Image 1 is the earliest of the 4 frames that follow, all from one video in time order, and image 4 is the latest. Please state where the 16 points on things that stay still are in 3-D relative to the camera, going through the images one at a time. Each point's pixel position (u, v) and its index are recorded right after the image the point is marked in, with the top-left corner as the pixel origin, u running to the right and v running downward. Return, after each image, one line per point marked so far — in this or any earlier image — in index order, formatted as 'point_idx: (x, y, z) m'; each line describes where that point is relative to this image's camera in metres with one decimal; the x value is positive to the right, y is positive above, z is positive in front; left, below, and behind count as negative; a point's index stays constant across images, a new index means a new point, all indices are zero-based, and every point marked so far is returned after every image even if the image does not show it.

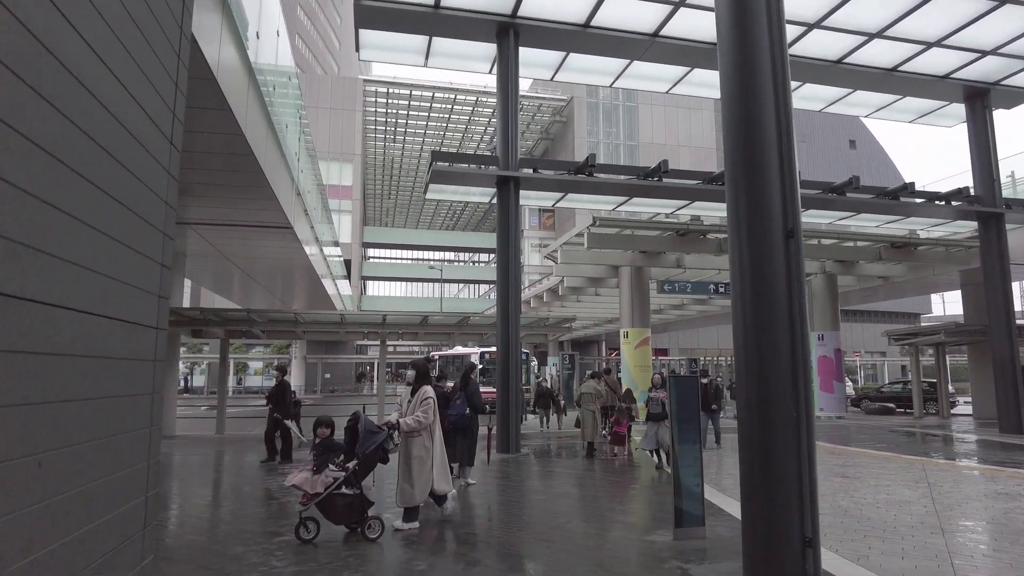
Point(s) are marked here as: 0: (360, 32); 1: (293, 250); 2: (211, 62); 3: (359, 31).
0: (-3.1, +5.2, +13.1) m
1: (-5.7, +1.0, +17.0) m
2: (-3.4, +2.6, +7.4) m
3: (-3.1, +5.2, +13.0) m
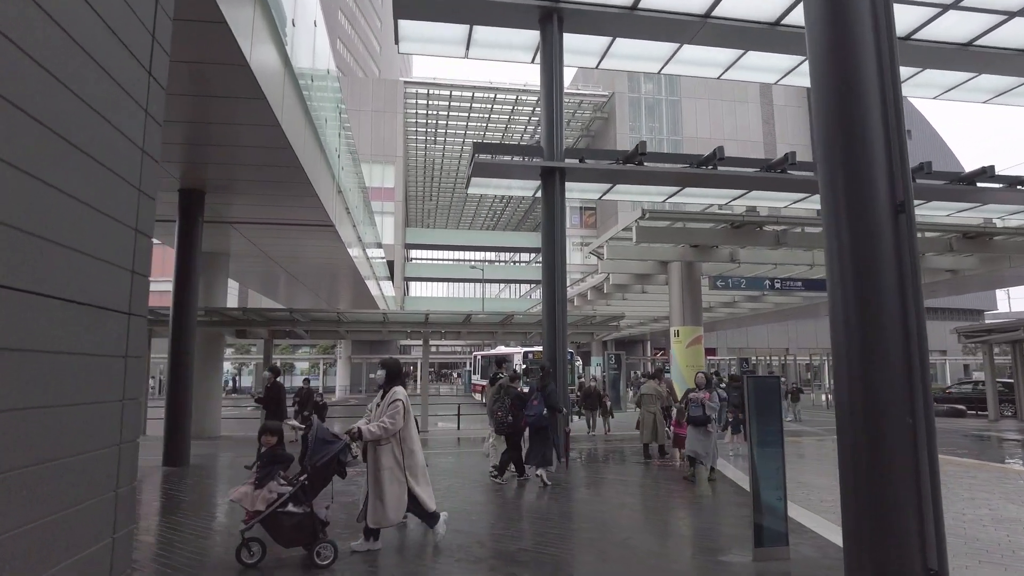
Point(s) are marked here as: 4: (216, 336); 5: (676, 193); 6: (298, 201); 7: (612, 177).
0: (-2.2, +5.2, +12.8) m
1: (-4.6, +1.0, +16.8) m
2: (-2.9, +2.6, +7.1) m
3: (-2.2, +5.2, +12.7) m
4: (-7.2, -1.2, +15.9) m
5: (+3.5, +2.0, +13.9) m
6: (-4.1, +1.7, +12.6) m
7: (+1.9, +2.1, +12.2) m
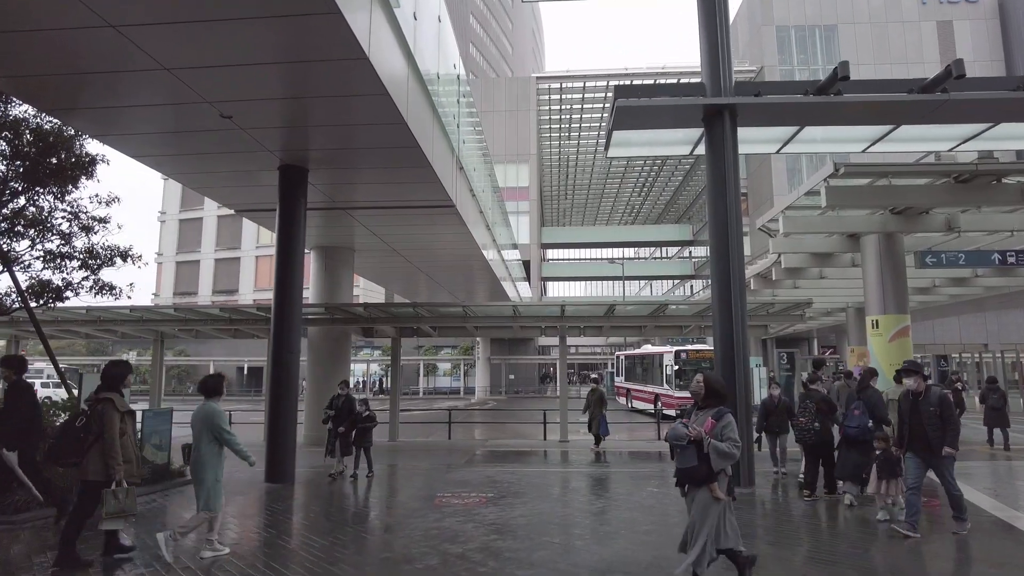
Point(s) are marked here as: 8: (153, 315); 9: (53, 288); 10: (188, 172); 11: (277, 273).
0: (+0.1, +5.5, +10.8) m
1: (-1.2, +1.2, +15.2) m
2: (-1.7, +2.8, +5.4) m
3: (+0.1, +5.4, +10.7) m
4: (-3.9, -1.1, +14.8) m
5: (+6.1, +2.5, +10.6) m
6: (-1.7, +1.9, +11.0) m
7: (+4.1, +2.5, +9.3) m
8: (-7.9, -0.6, +14.2) m
9: (-6.7, 0.0, +9.5) m
10: (-5.1, +1.8, +10.2) m
11: (-3.5, +0.2, +9.8) m
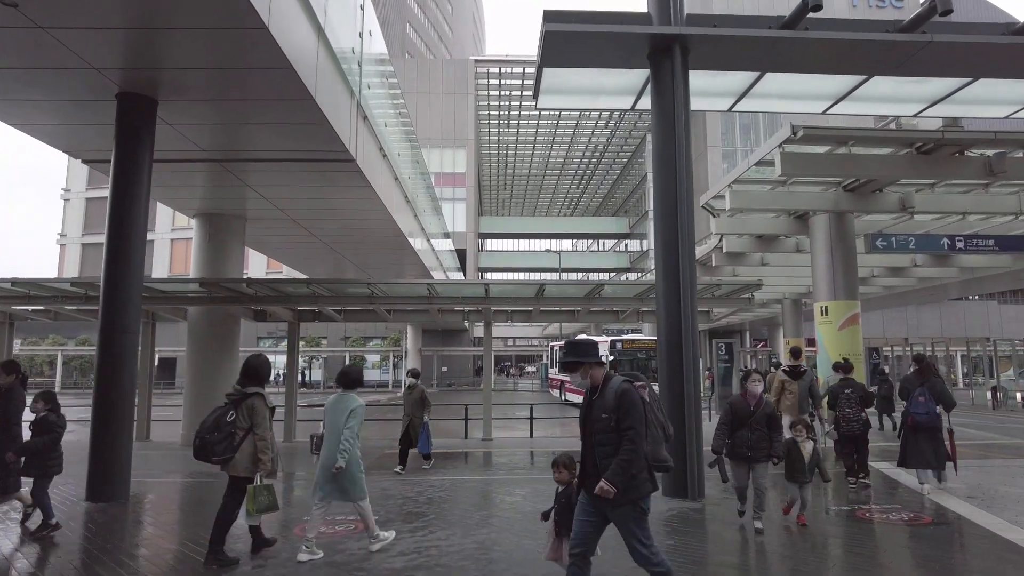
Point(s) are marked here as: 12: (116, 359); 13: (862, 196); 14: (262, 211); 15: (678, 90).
0: (-1.1, +5.8, +8.9) m
1: (-2.8, +1.7, +13.3) m
2: (-2.4, +3.2, +3.4) m
3: (-1.1, +5.8, +8.9) m
4: (-5.5, -0.6, +12.7) m
5: (+4.8, +2.8, +9.4) m
6: (-2.9, +2.3, +9.0) m
7: (+3.0, +2.8, +7.9) m
8: (-9.4, -0.1, +11.7) m
9: (-7.8, +0.5, +7.1) m
10: (-6.2, +2.3, +7.9) m
11: (-4.7, +0.7, +7.7) m
12: (-4.5, -0.8, +7.4) m
13: (+6.9, +1.8, +12.9) m
14: (-5.1, +1.6, +13.0) m
15: (+2.0, +2.2, +7.6) m
